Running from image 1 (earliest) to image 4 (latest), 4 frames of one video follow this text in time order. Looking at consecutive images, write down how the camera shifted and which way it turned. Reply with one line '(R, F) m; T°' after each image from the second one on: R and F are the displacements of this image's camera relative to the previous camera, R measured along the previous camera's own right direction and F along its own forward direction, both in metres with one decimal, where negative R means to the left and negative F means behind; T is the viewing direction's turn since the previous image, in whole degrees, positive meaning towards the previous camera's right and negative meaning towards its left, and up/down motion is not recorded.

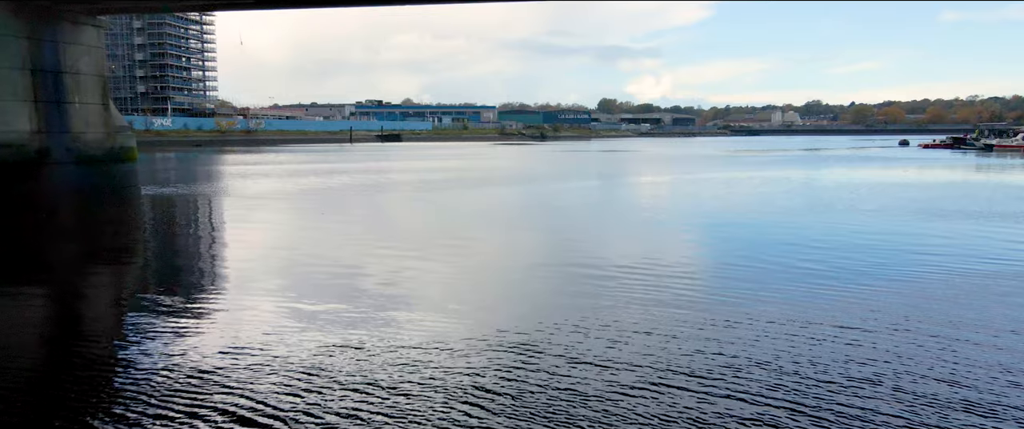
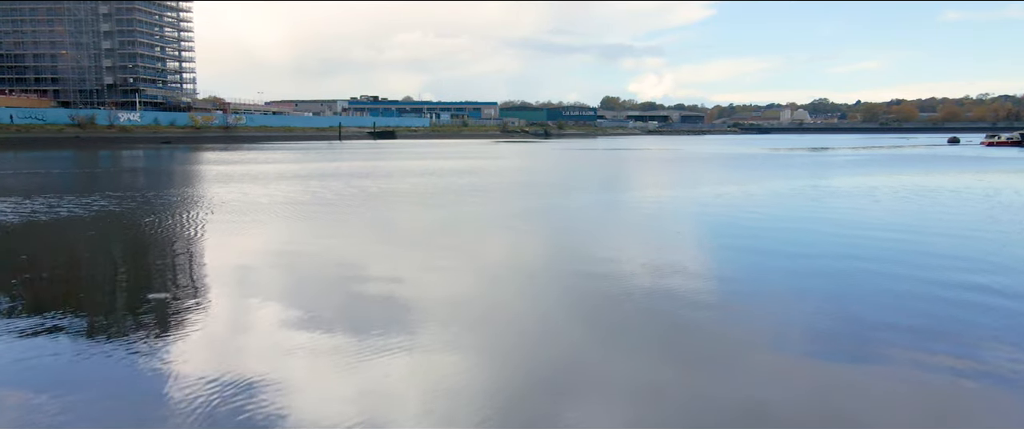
(0.0, +1.2) m; 0°
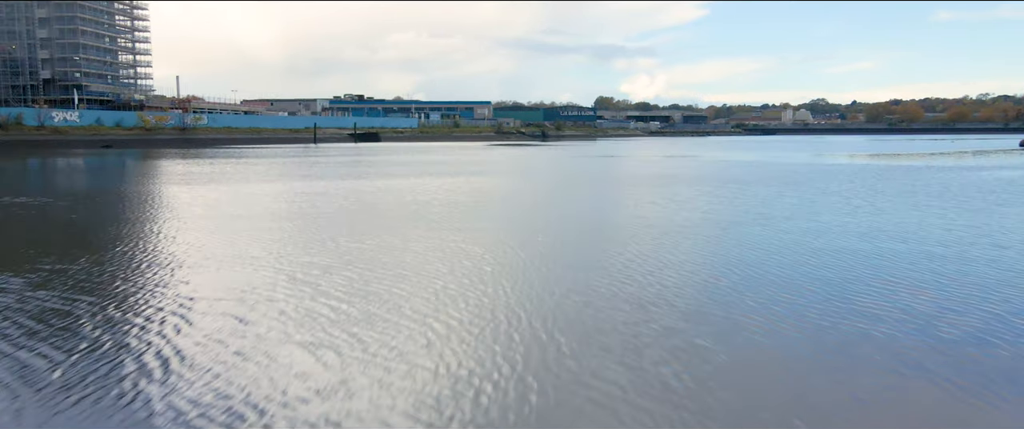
(-0.1, +1.6) m; +1°
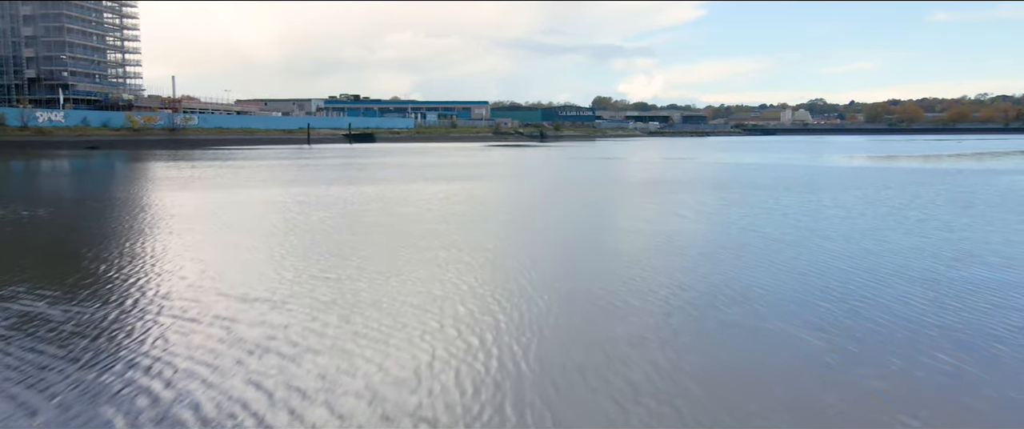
(0.0, +0.3) m; 0°
